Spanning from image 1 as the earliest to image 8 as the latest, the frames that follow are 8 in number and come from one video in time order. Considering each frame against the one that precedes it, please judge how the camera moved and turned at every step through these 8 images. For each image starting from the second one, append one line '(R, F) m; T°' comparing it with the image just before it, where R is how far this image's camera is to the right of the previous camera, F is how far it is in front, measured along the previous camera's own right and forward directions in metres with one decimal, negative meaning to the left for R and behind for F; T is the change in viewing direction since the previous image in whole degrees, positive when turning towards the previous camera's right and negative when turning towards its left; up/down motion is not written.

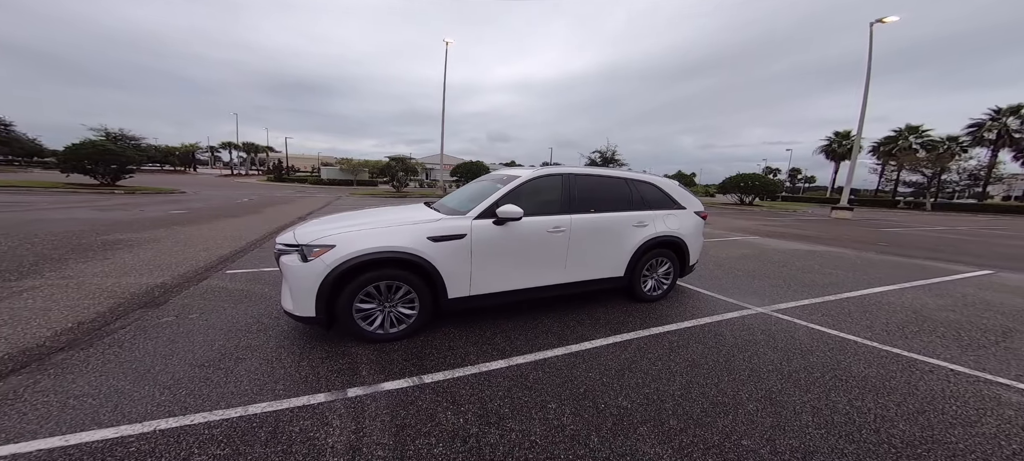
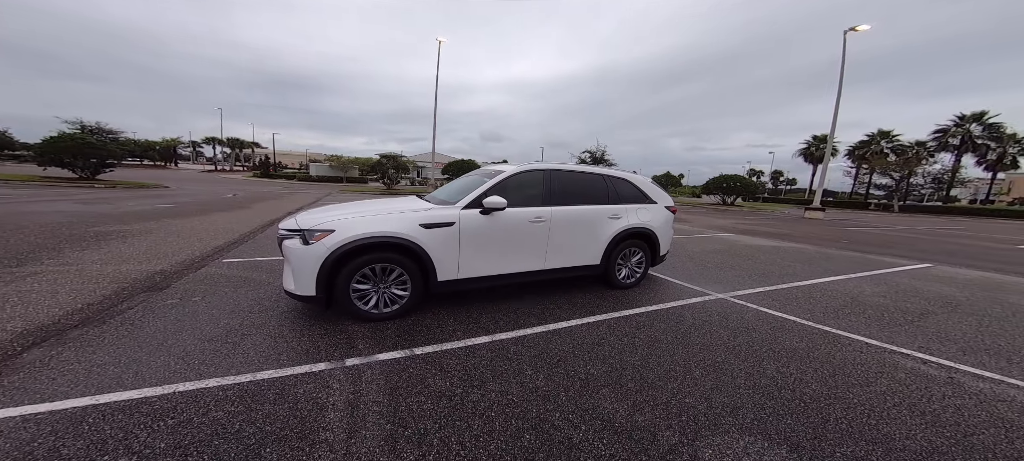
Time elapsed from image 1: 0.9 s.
(+0.1, -0.3) m; +2°
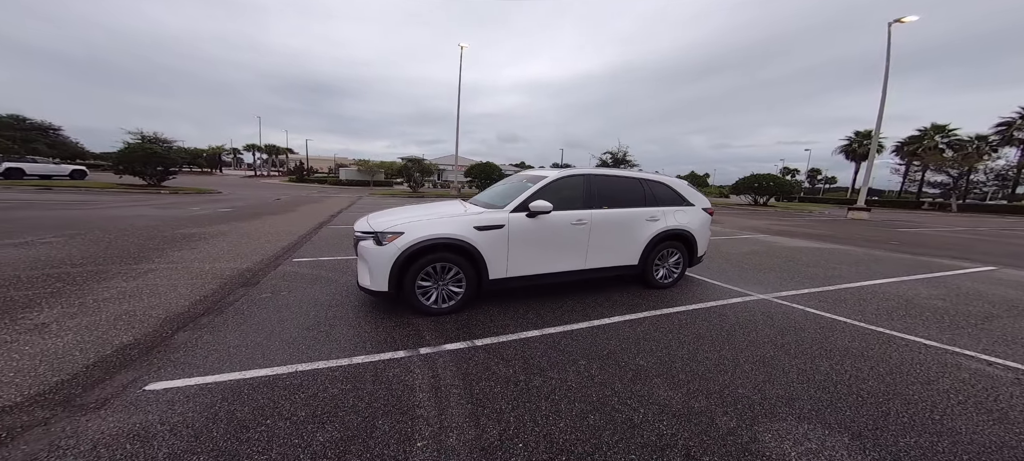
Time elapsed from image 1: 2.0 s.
(-0.3, -0.3) m; -4°
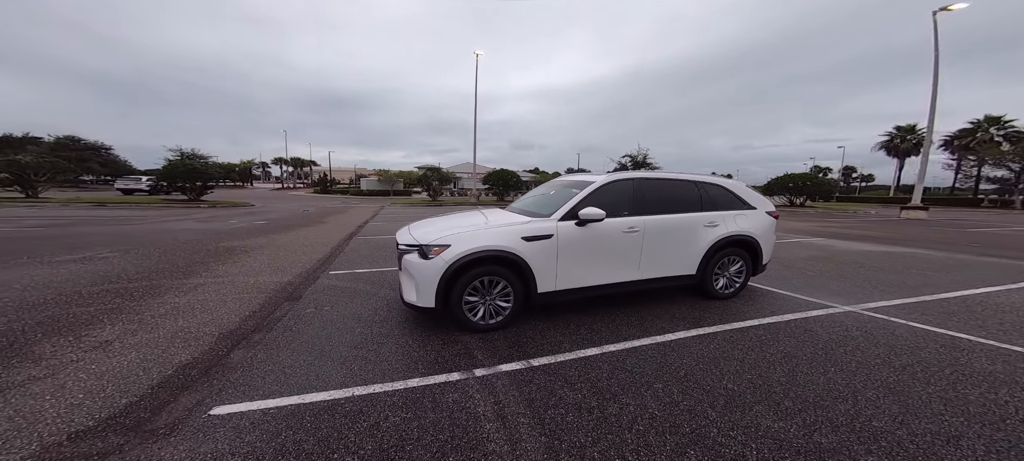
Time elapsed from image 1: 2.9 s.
(-0.3, +0.2) m; -3°
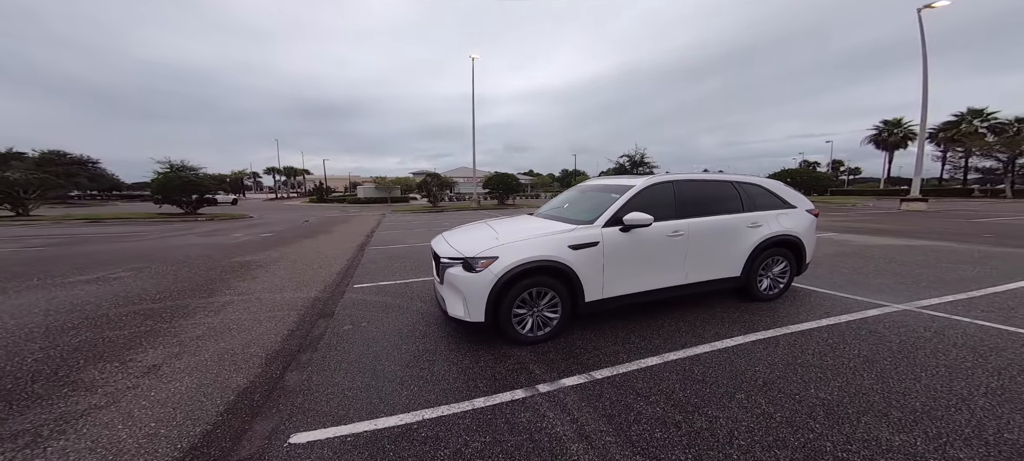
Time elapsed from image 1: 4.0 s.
(-0.5, +0.1) m; +1°
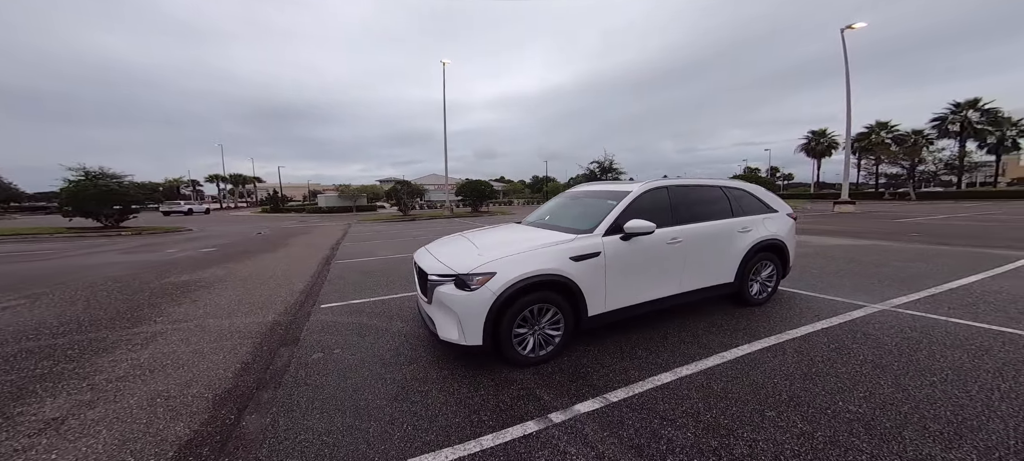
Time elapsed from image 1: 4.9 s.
(-0.3, +0.3) m; +6°
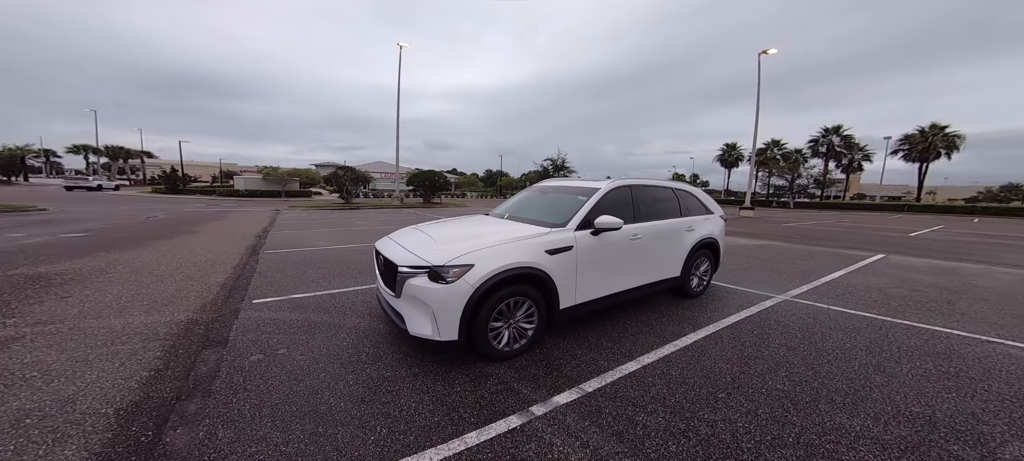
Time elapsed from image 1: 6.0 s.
(-0.3, +0.1) m; +10°
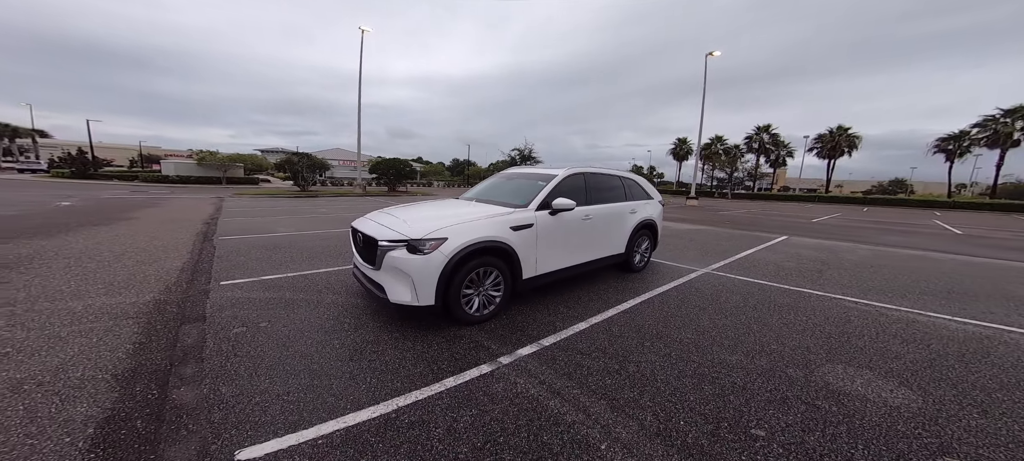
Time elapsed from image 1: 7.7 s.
(-0.1, -0.4) m; +6°
